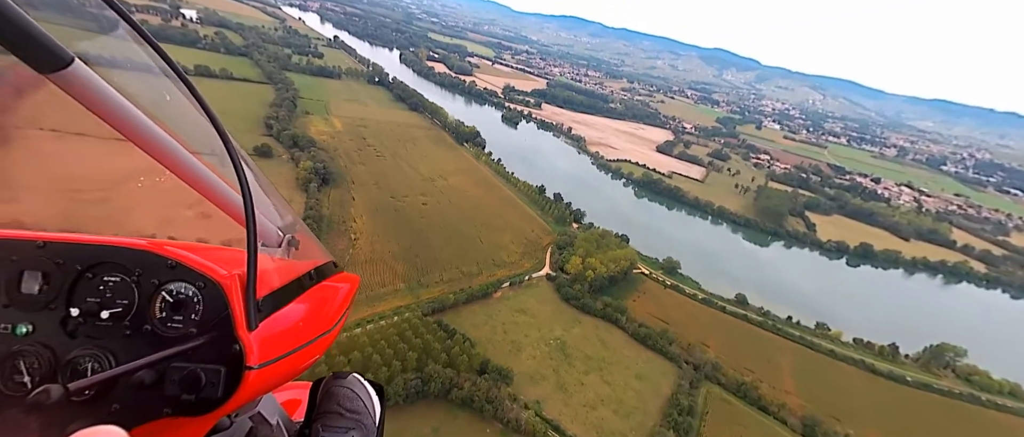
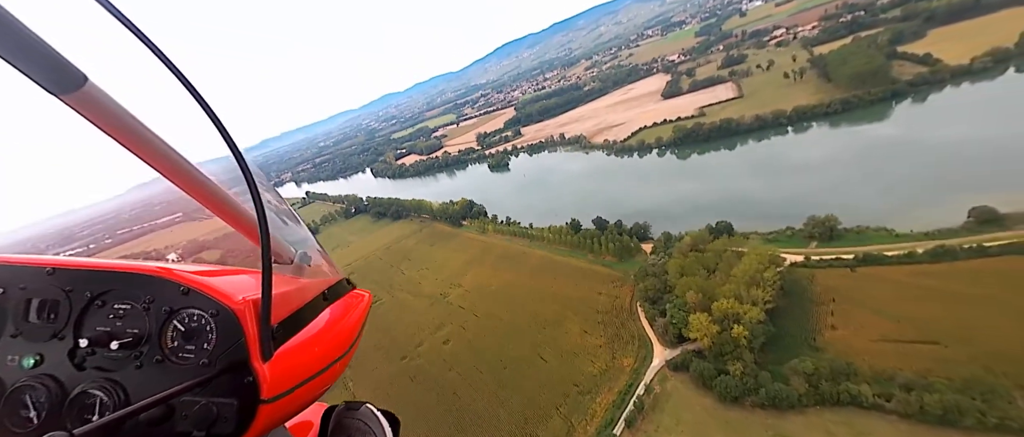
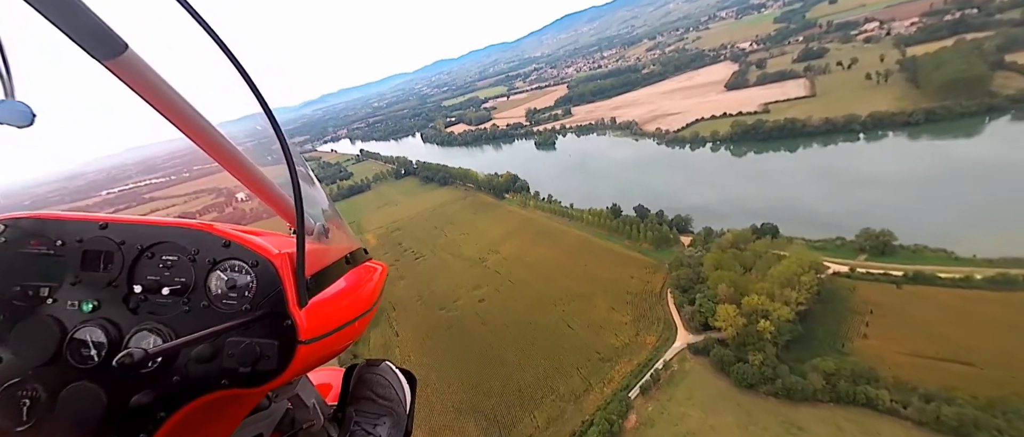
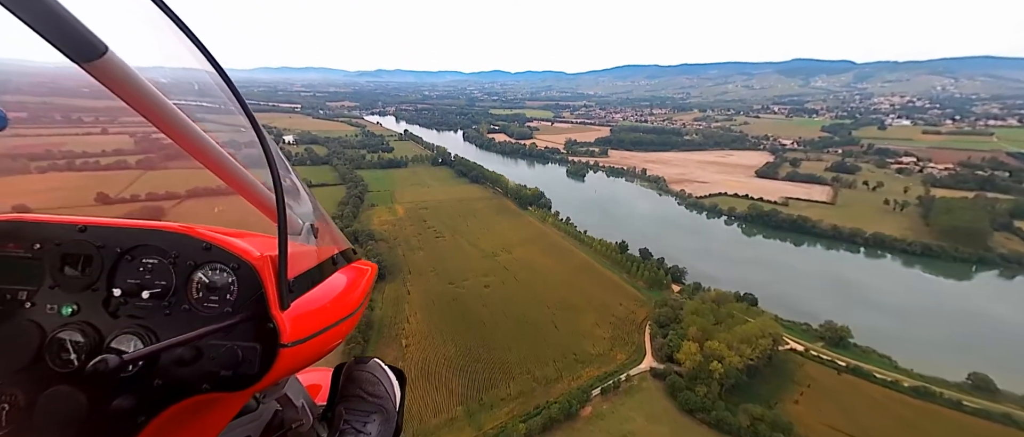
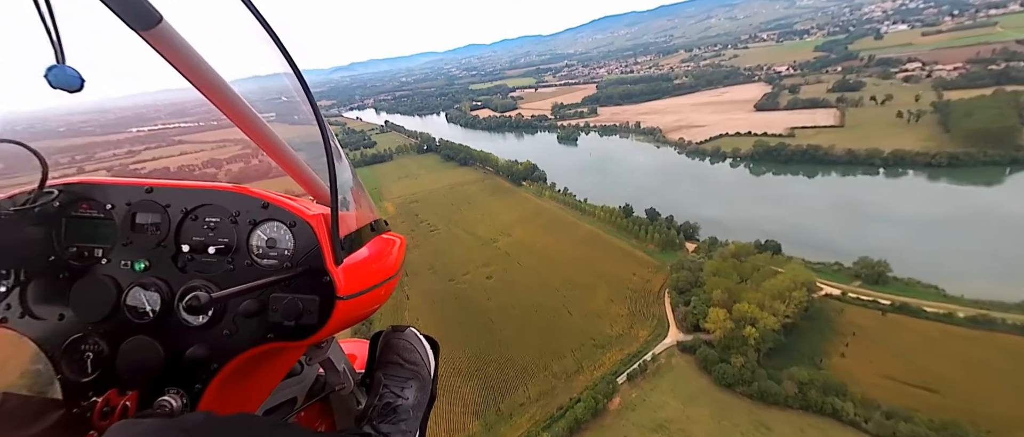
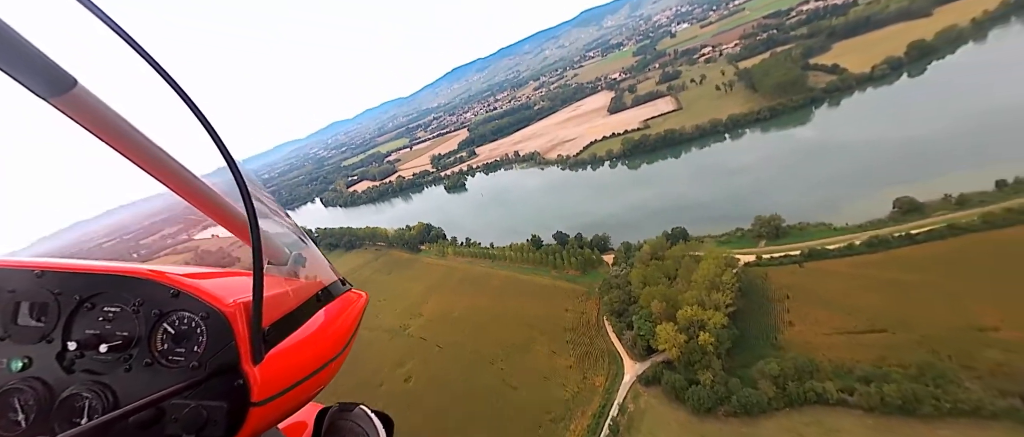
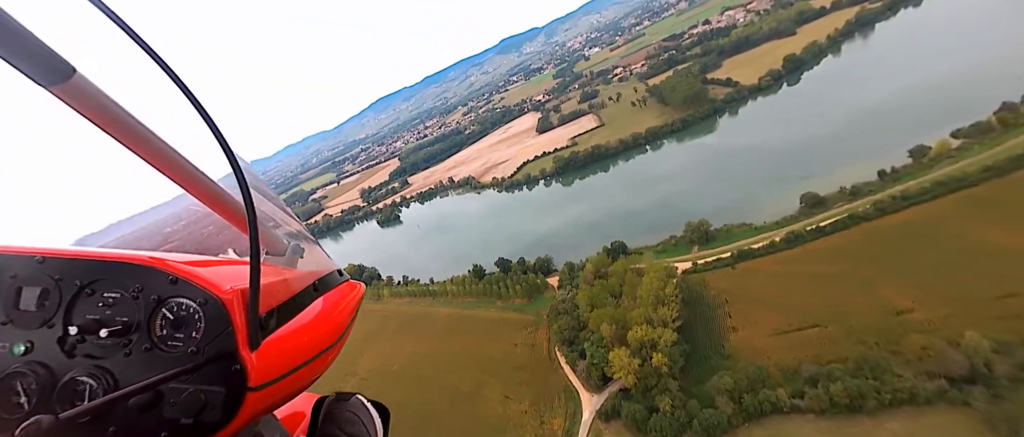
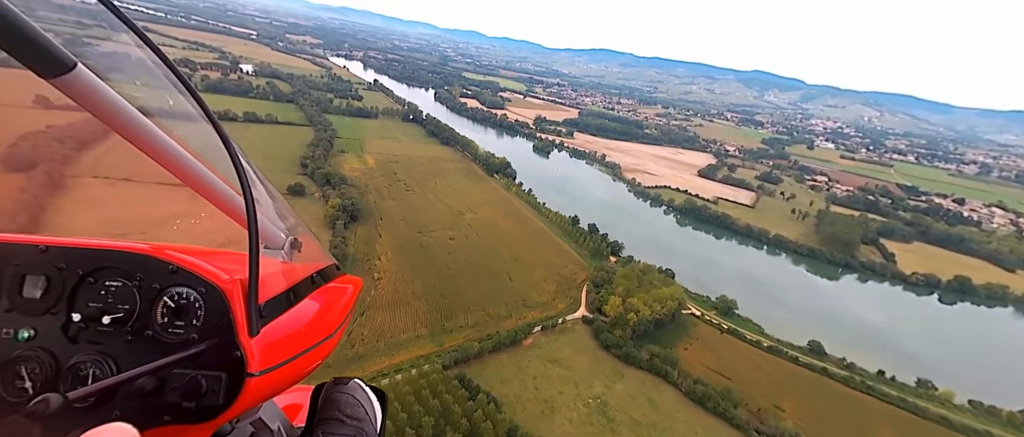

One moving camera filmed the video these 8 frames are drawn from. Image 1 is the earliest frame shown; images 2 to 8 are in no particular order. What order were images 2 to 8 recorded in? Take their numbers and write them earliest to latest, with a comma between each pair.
8, 4, 5, 3, 2, 6, 7
